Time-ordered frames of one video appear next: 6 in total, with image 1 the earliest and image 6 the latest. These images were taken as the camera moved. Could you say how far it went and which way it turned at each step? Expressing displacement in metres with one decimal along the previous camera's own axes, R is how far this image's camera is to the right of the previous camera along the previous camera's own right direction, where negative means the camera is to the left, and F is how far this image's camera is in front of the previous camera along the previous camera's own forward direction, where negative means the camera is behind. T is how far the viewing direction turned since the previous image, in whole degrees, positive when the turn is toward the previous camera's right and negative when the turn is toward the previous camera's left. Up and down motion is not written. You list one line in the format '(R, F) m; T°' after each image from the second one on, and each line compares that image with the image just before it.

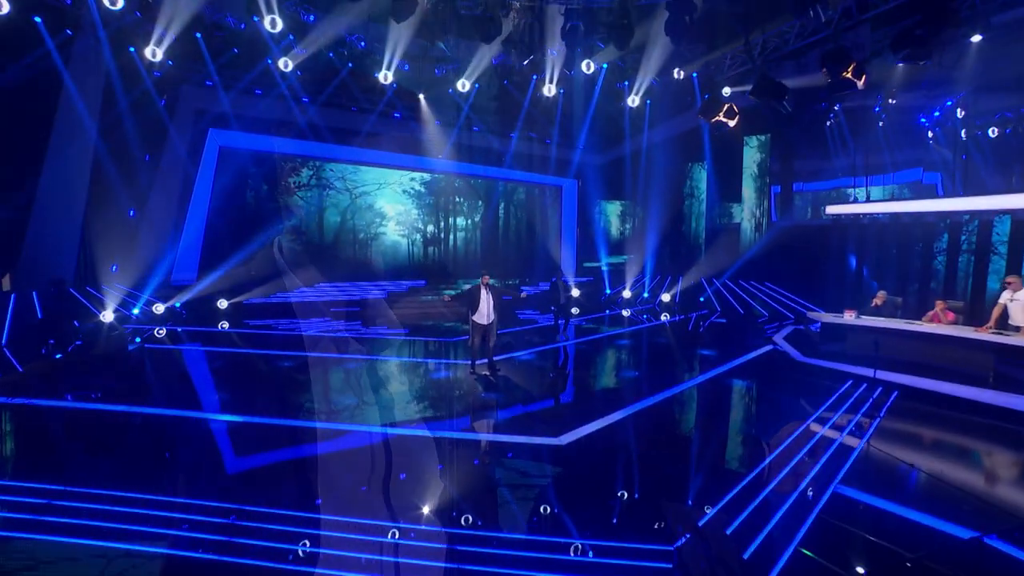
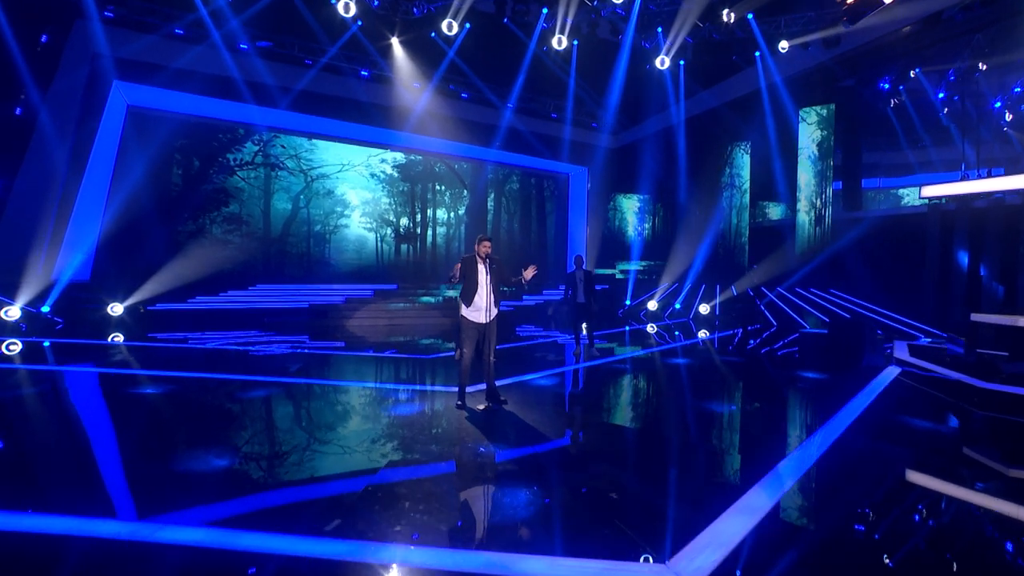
(-0.3, +3.3) m; +2°
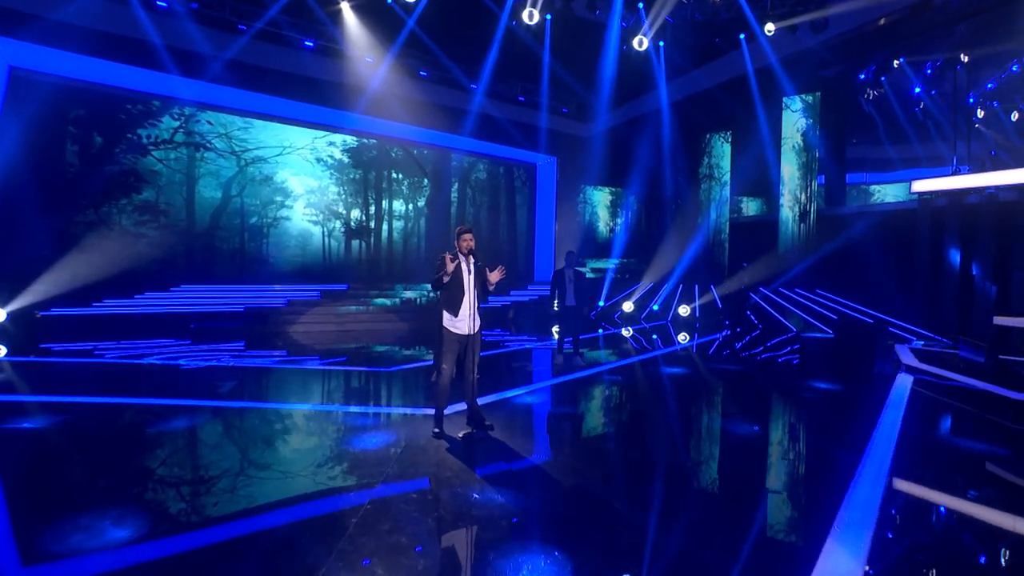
(-0.3, +1.1) m; +5°
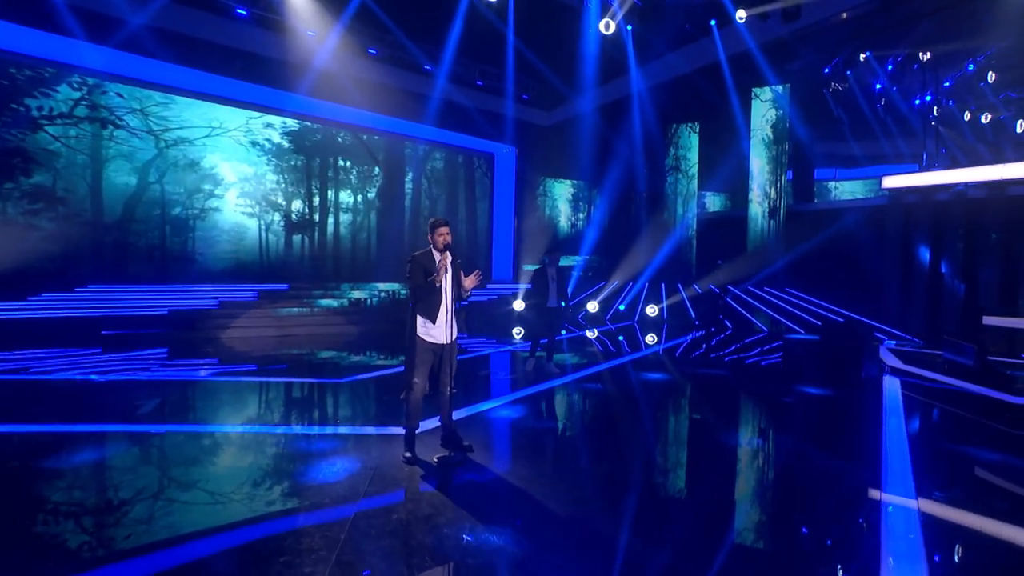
(-0.2, +0.8) m; +5°
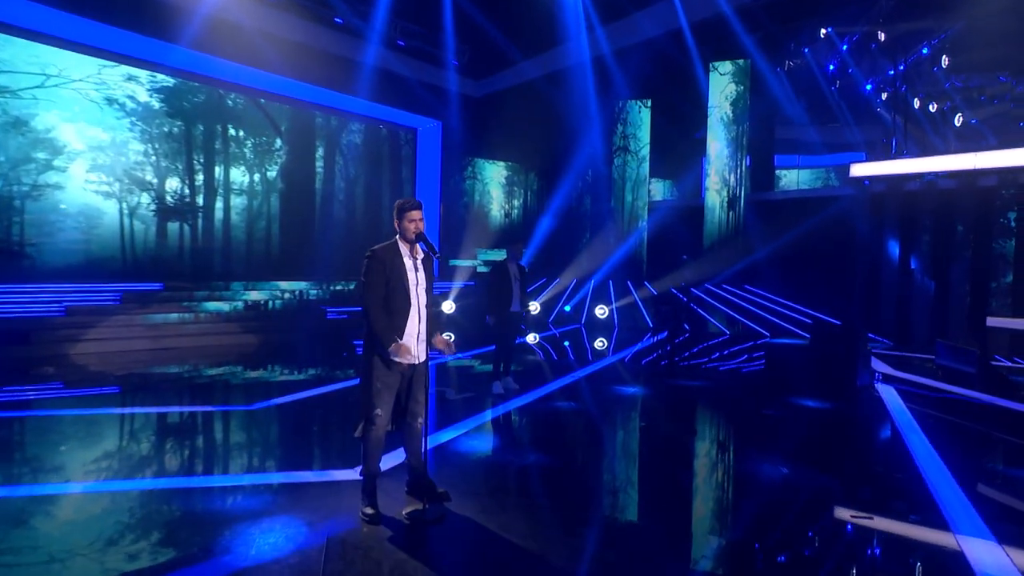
(-0.2, +1.4) m; +8°
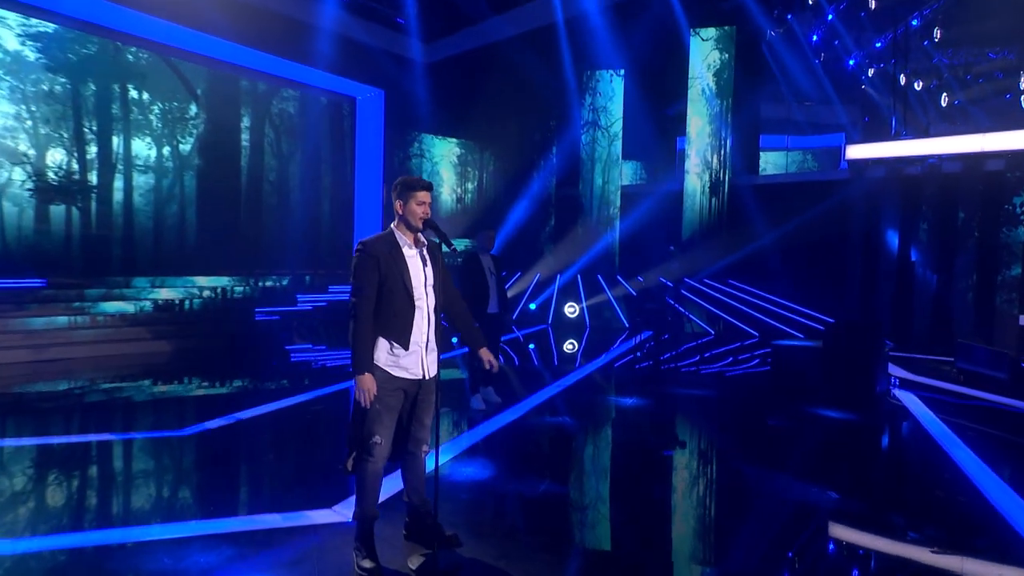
(-0.1, +1.1) m; +4°
